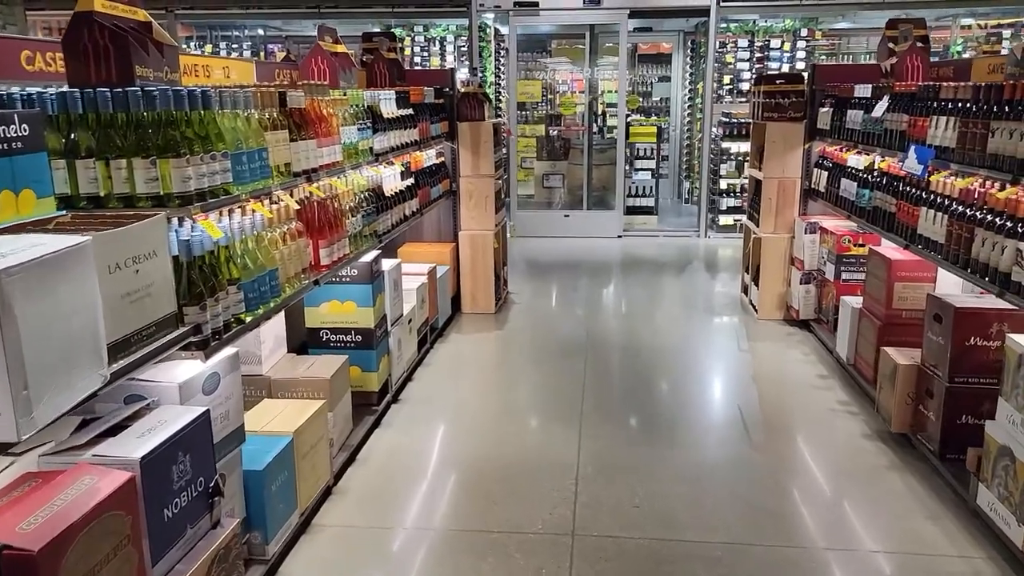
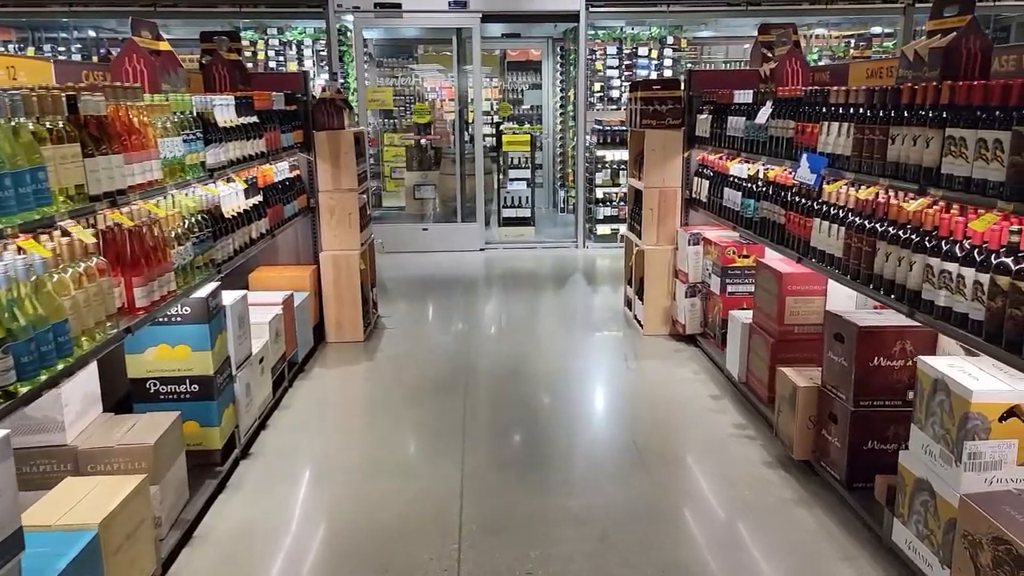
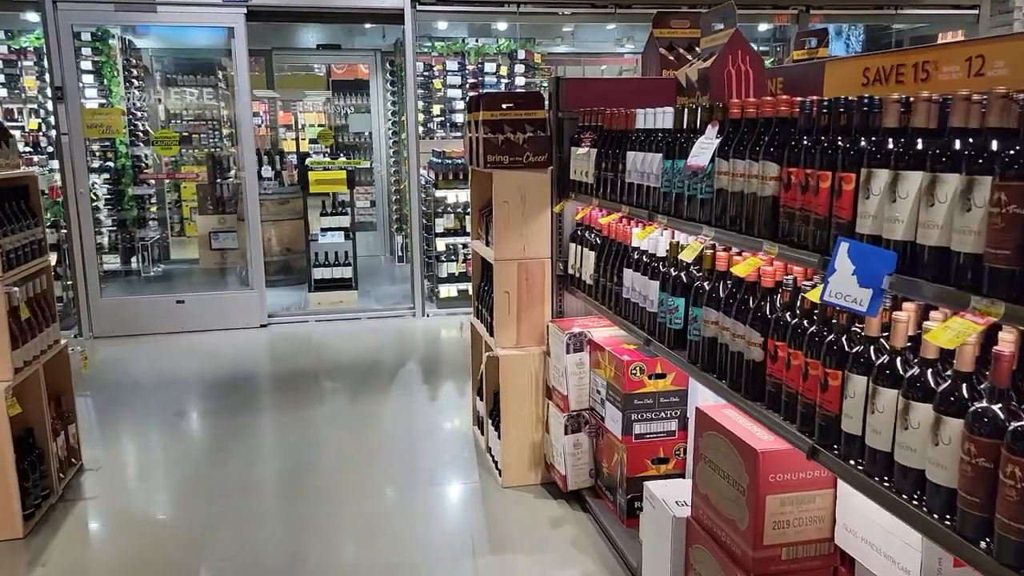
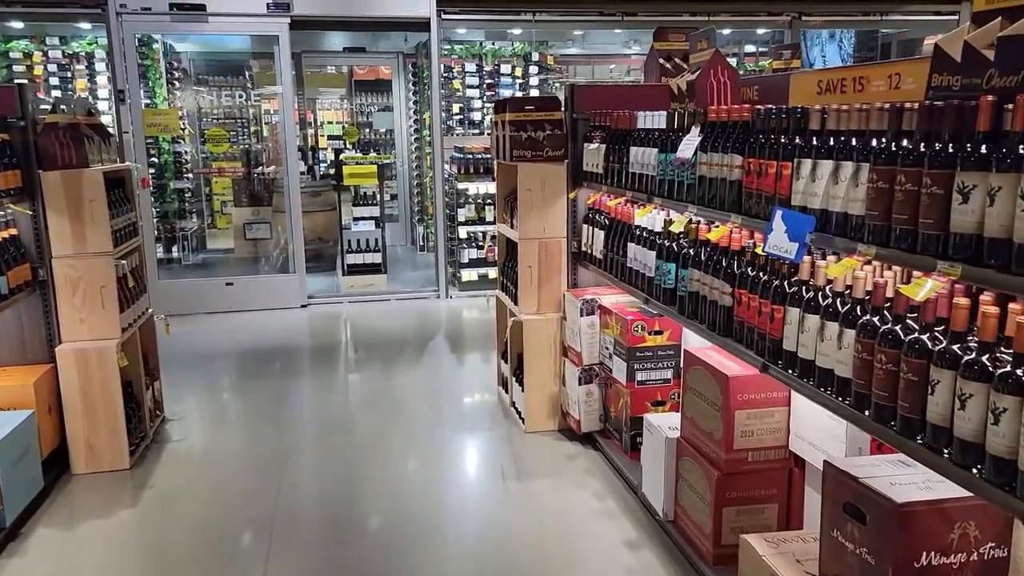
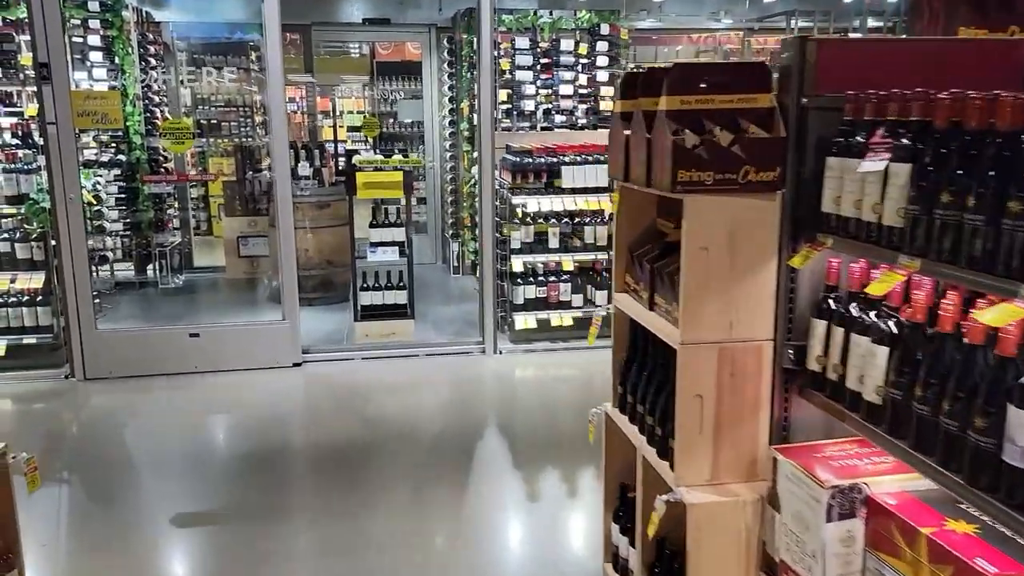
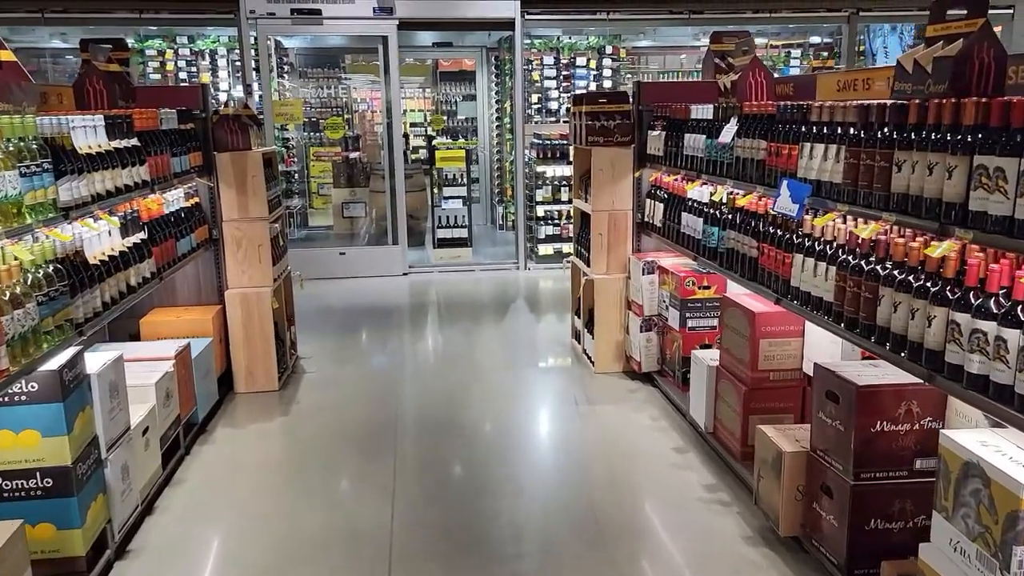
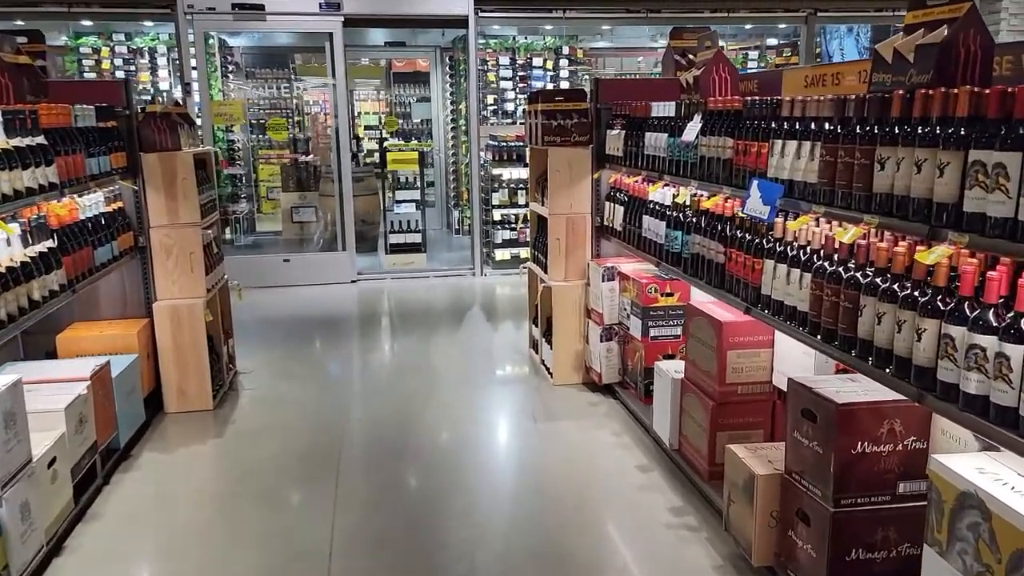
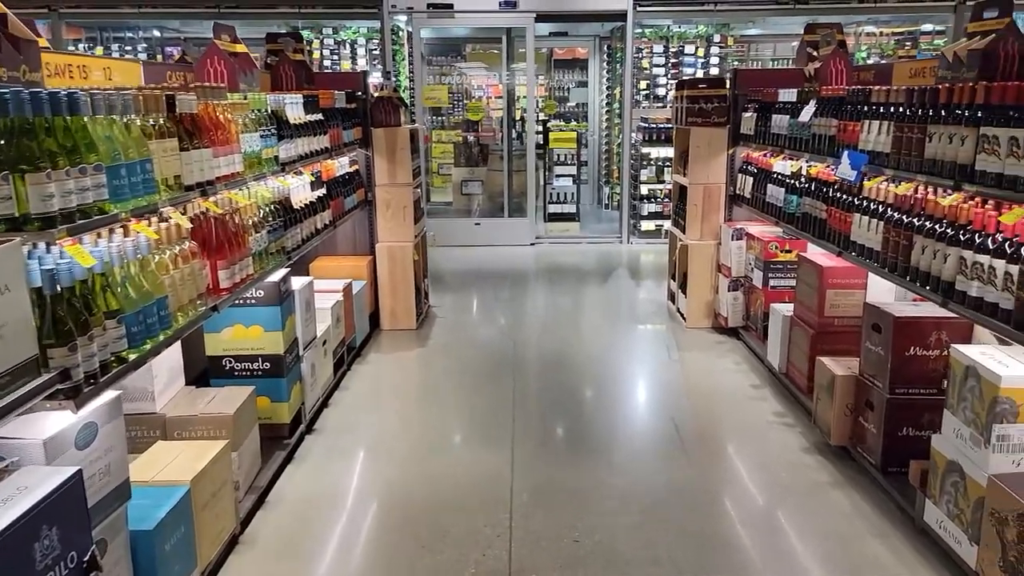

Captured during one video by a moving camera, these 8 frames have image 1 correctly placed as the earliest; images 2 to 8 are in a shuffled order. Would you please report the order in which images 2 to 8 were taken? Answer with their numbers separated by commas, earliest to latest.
8, 2, 6, 7, 4, 3, 5
